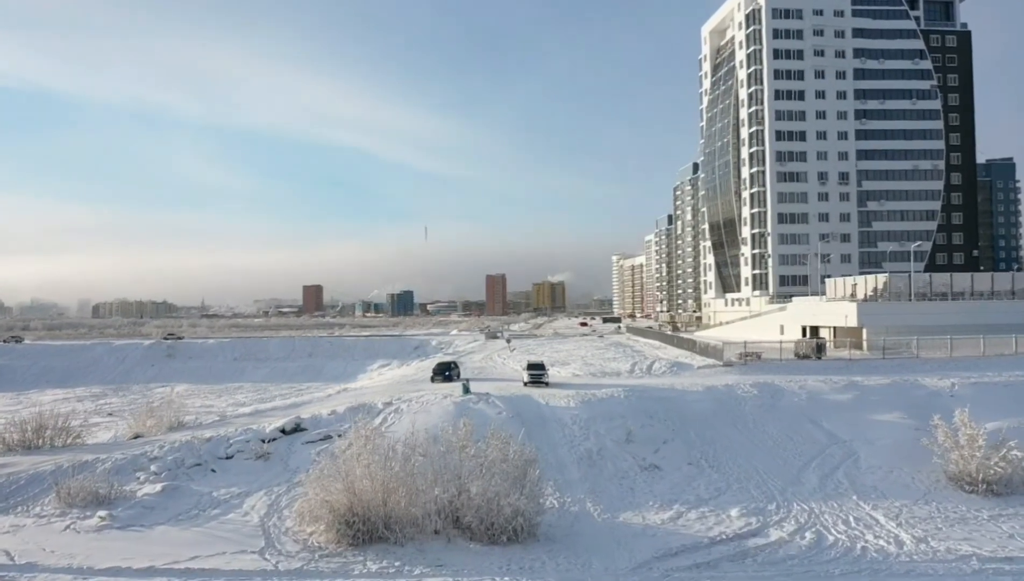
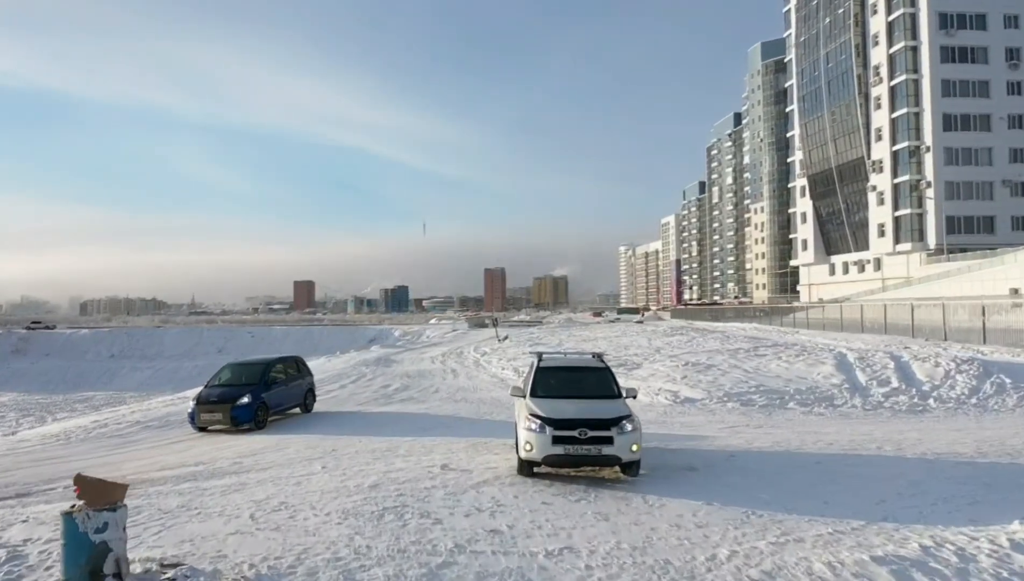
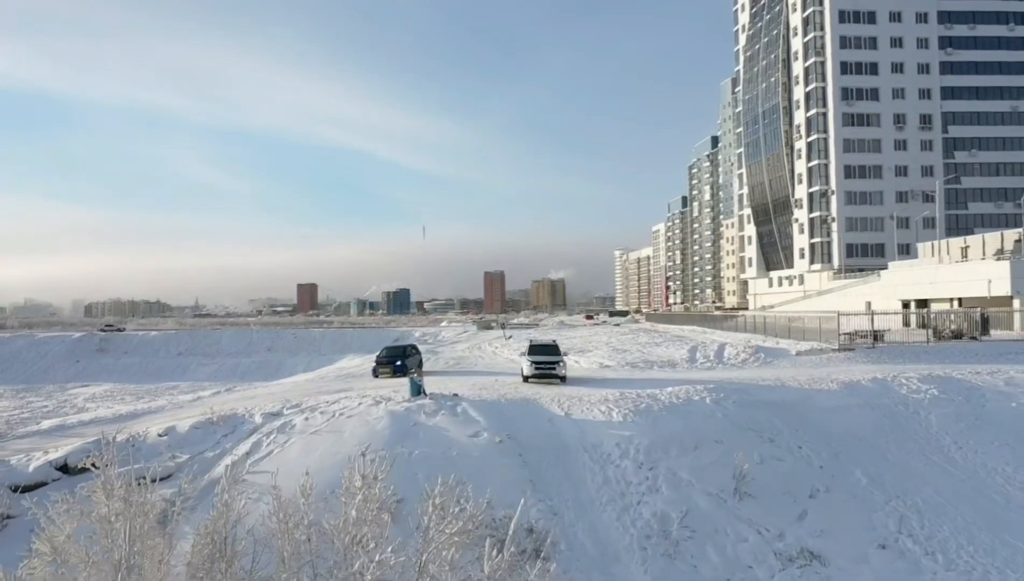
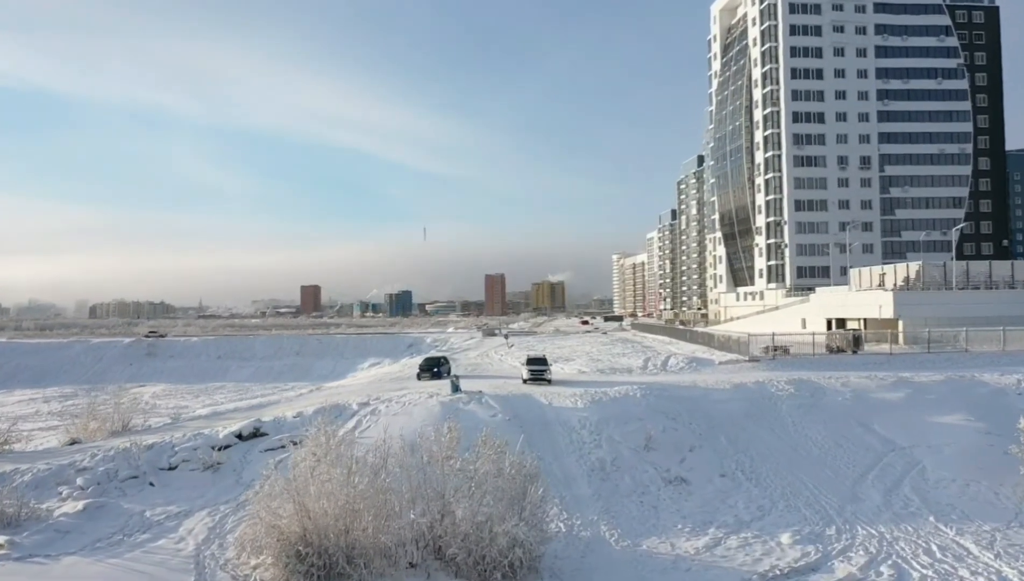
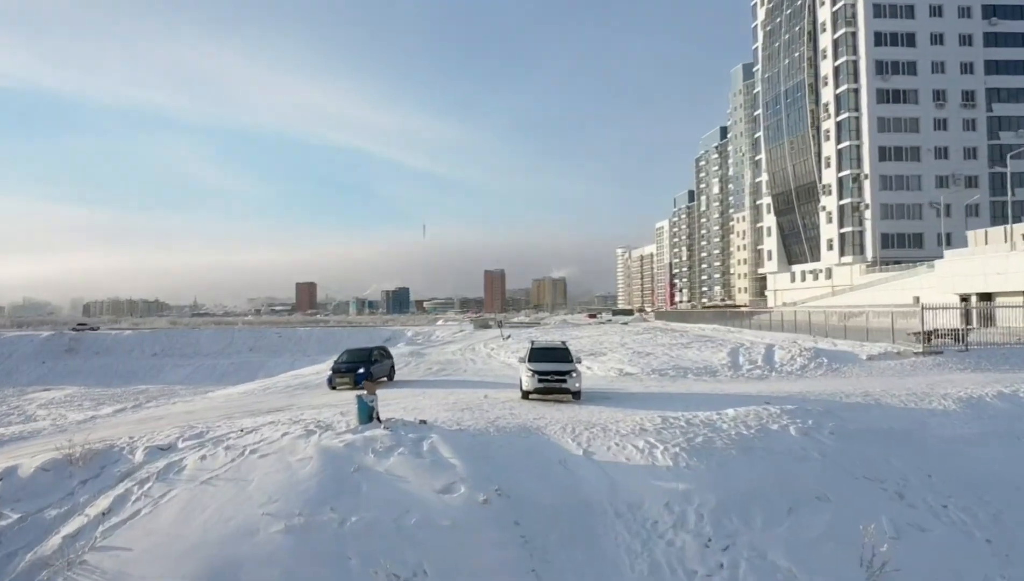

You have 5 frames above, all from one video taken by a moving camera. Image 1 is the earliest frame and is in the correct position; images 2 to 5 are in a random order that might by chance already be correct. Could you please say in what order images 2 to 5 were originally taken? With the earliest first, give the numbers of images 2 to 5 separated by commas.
4, 3, 5, 2
